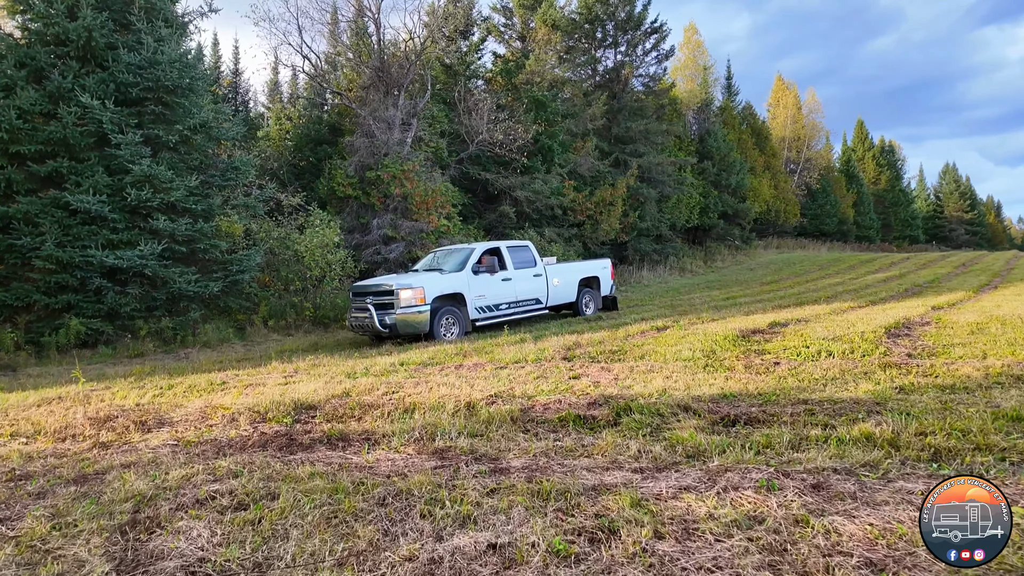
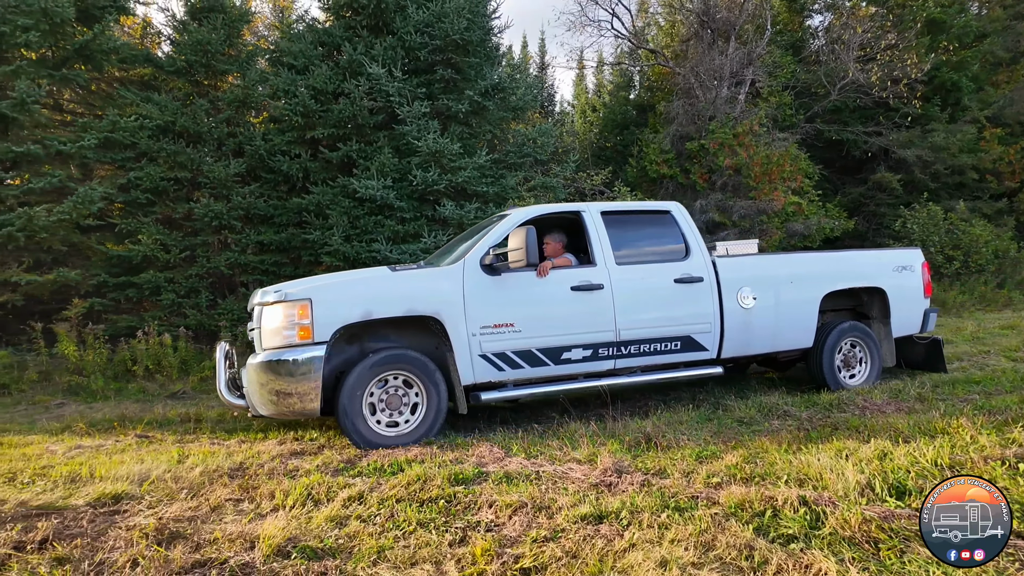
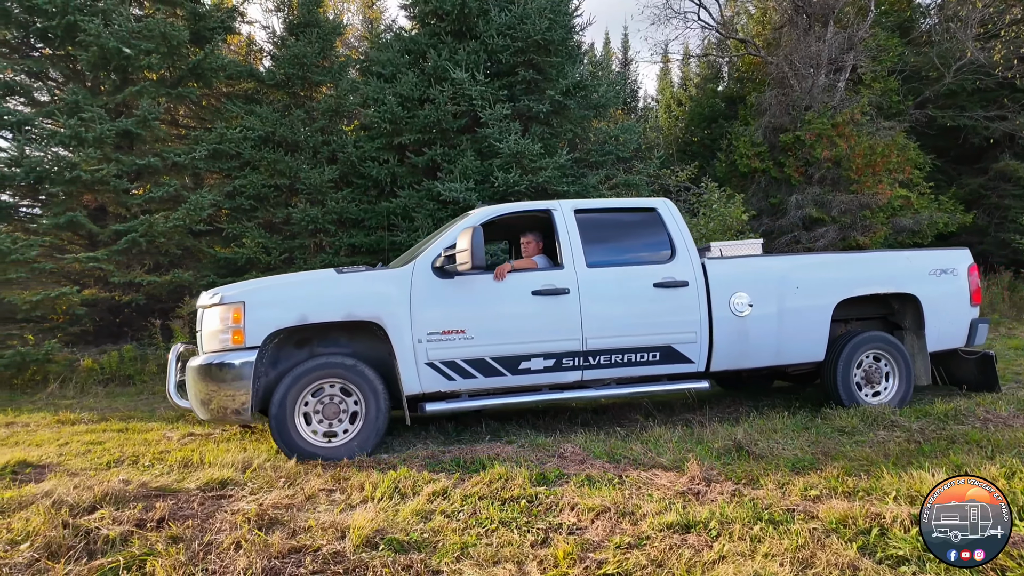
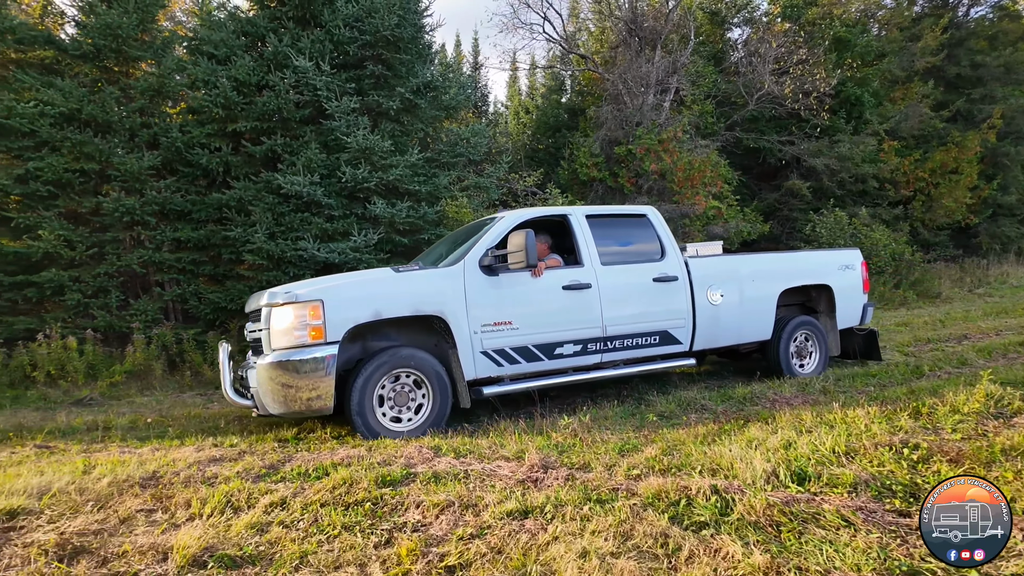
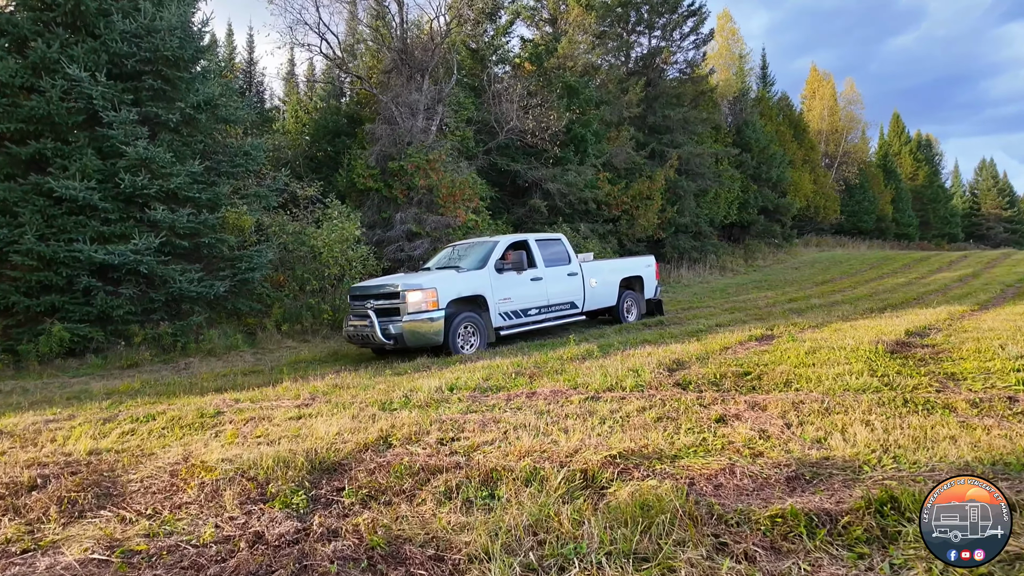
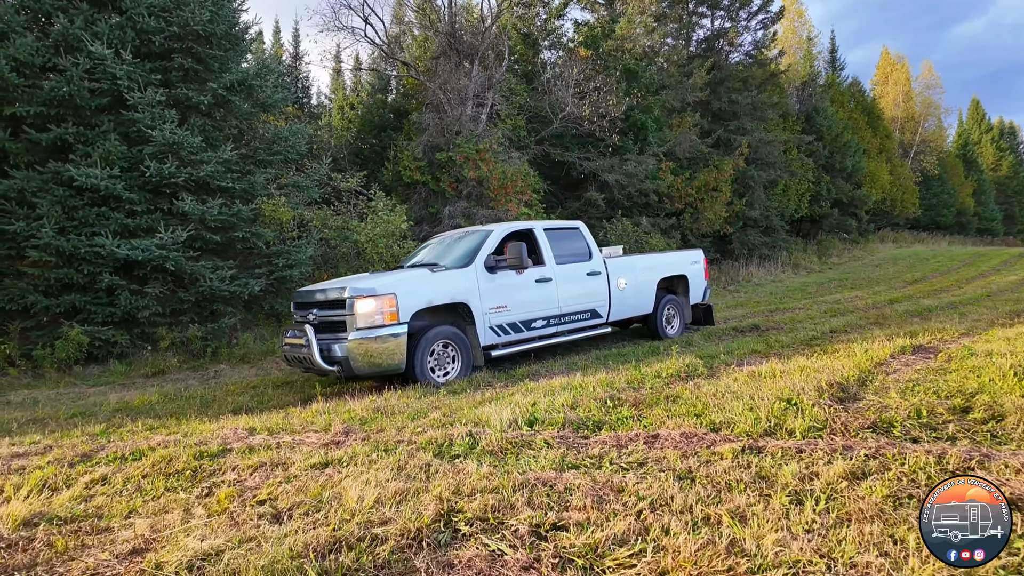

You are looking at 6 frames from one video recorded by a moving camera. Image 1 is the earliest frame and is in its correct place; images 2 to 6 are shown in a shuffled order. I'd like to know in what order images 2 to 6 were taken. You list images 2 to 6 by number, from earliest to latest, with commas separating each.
5, 6, 4, 2, 3
